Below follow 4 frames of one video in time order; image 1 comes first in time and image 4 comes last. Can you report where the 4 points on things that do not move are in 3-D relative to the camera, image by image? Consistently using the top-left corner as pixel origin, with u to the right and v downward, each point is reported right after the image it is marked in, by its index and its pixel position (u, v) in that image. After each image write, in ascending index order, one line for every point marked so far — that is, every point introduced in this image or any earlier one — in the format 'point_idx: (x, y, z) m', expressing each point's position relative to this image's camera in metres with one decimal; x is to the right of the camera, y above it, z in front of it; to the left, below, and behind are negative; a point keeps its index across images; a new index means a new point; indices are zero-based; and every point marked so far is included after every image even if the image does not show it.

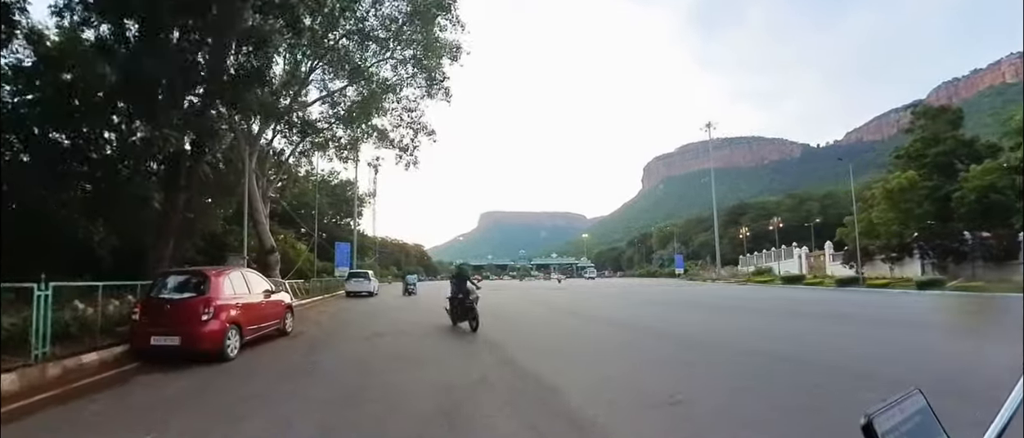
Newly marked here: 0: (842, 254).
0: (+2.7, -0.3, +5.7) m
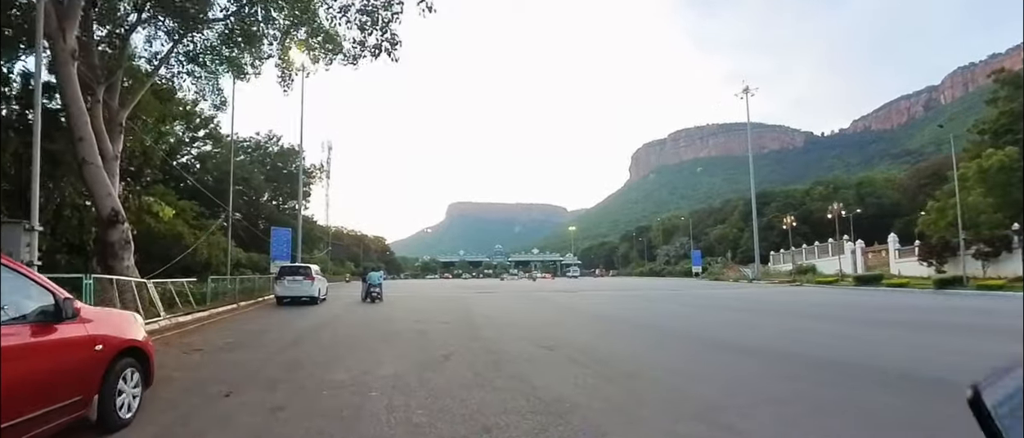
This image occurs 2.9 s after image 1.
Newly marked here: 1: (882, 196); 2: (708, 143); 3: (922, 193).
0: (+2.6, -0.2, +4.6) m
1: (+2.8, +0.2, +5.6) m
2: (+2.4, +0.9, +8.5) m
3: (+2.8, +0.2, +4.9) m
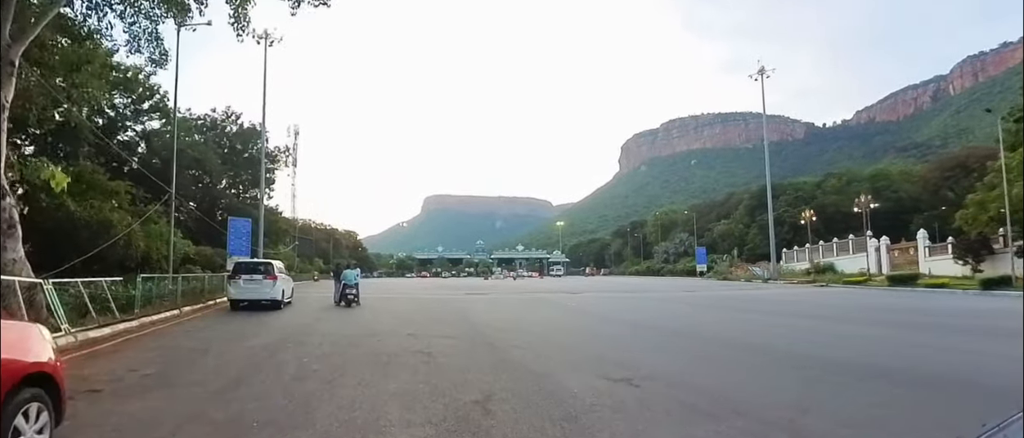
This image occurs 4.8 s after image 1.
0: (+2.6, -0.2, +4.2) m
1: (+2.7, +0.2, +5.2) m
2: (+2.2, +1.0, +8.1) m
3: (+2.7, +0.2, +4.5) m
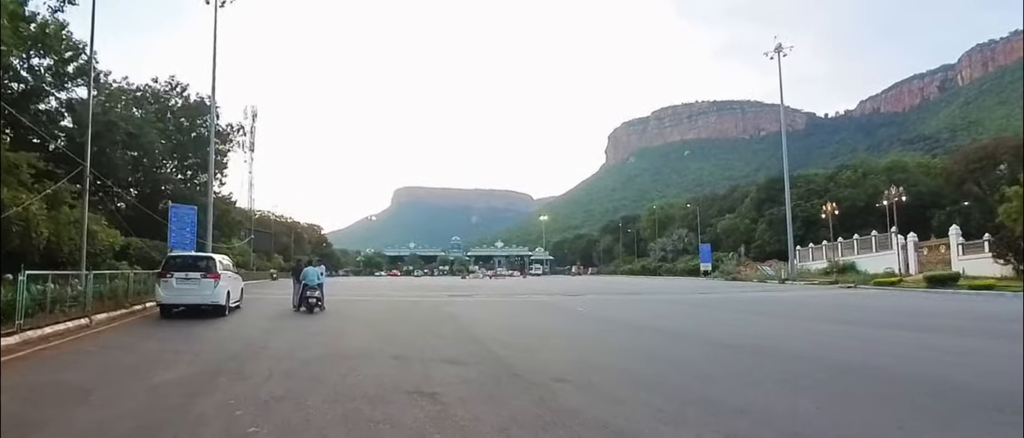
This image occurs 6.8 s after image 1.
0: (+2.5, -0.1, +3.8) m
1: (+2.6, +0.2, +4.7) m
2: (+1.9, +1.0, +7.7) m
3: (+2.6, +0.2, +4.1) m
